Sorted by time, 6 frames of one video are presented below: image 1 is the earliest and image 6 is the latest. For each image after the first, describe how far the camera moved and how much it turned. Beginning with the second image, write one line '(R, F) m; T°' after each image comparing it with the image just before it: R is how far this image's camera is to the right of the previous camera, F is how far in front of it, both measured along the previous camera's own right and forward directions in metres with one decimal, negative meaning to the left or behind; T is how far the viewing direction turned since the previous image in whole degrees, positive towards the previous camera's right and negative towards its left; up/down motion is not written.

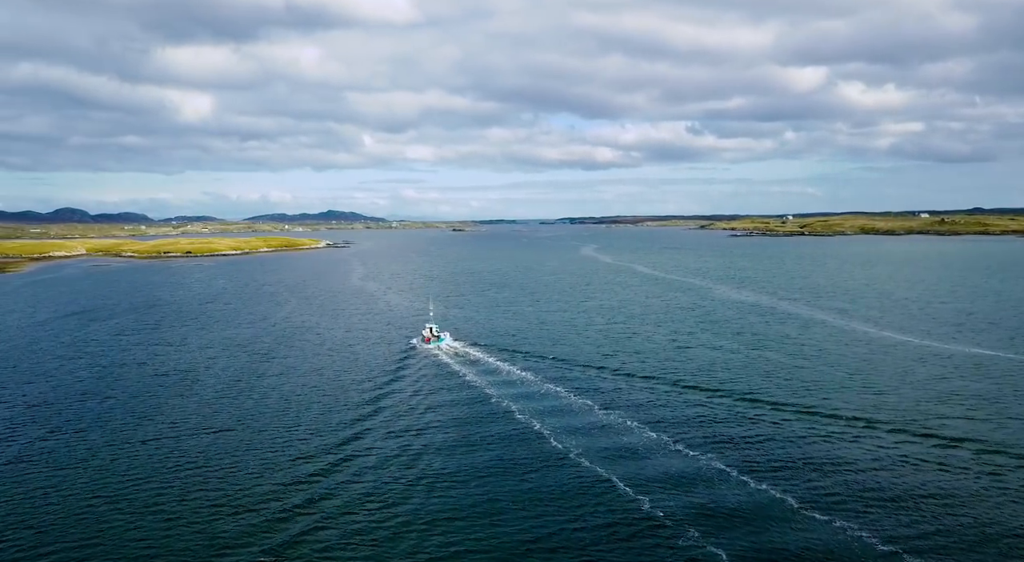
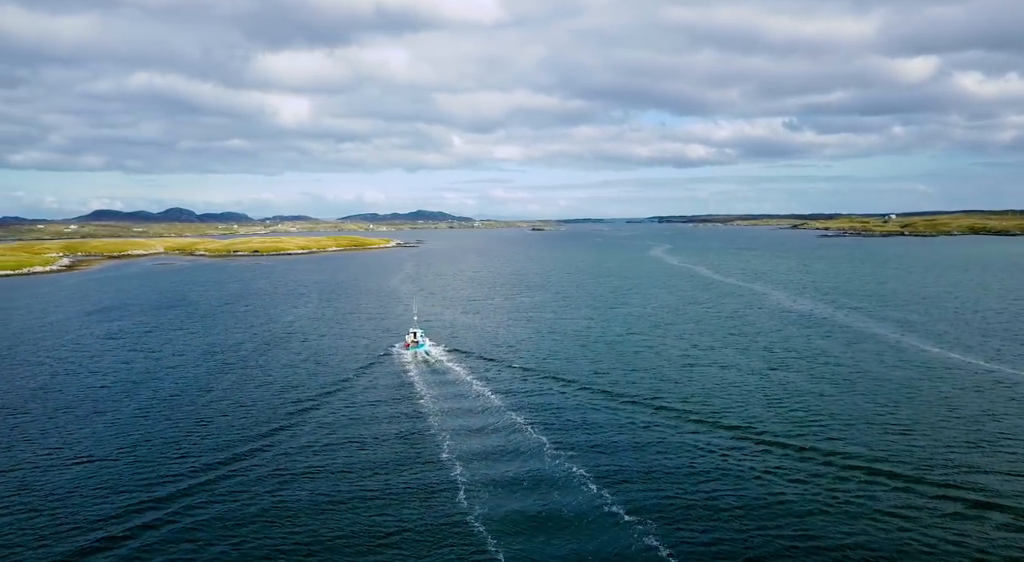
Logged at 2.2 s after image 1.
(+8.5, +6.5) m; -6°
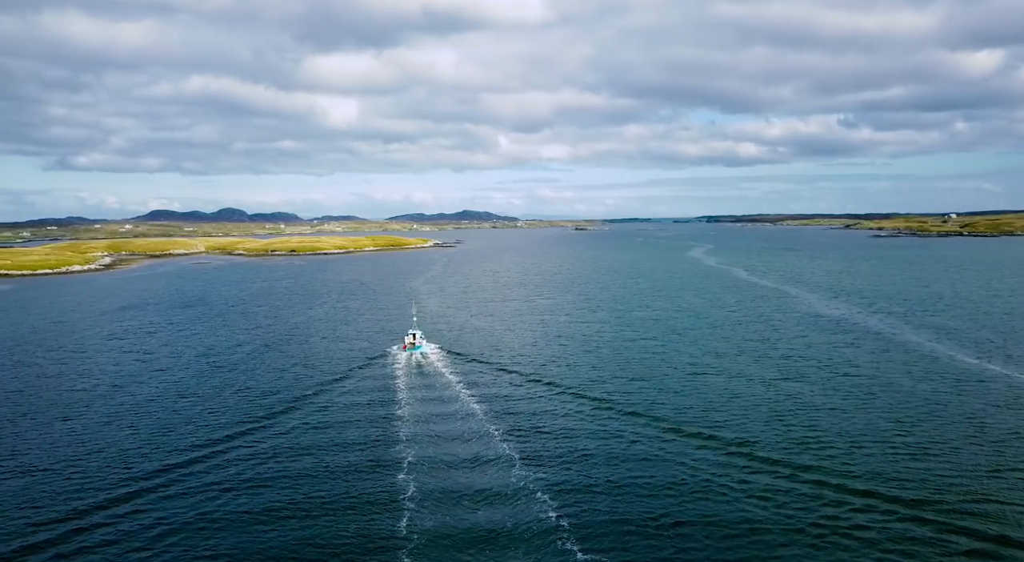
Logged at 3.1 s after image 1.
(+4.1, +2.7) m; -3°
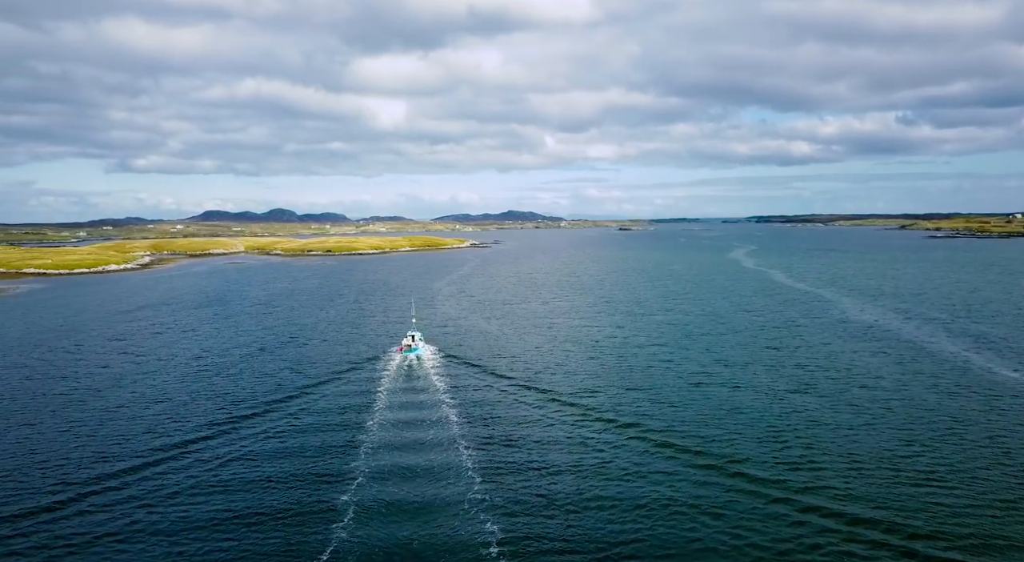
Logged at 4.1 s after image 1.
(+4.3, +2.5) m; -3°
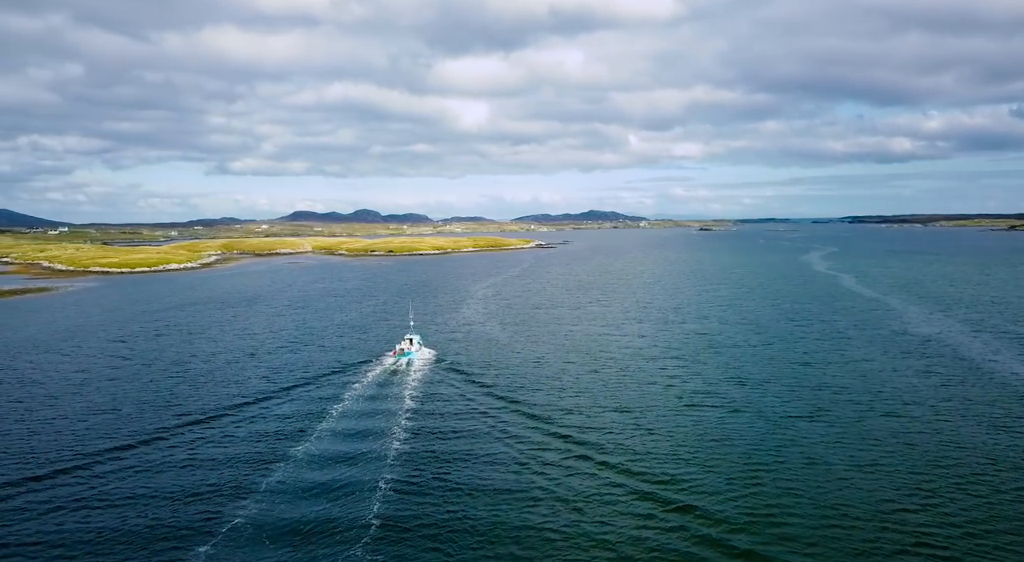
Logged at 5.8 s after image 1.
(+7.9, +4.5) m; -6°
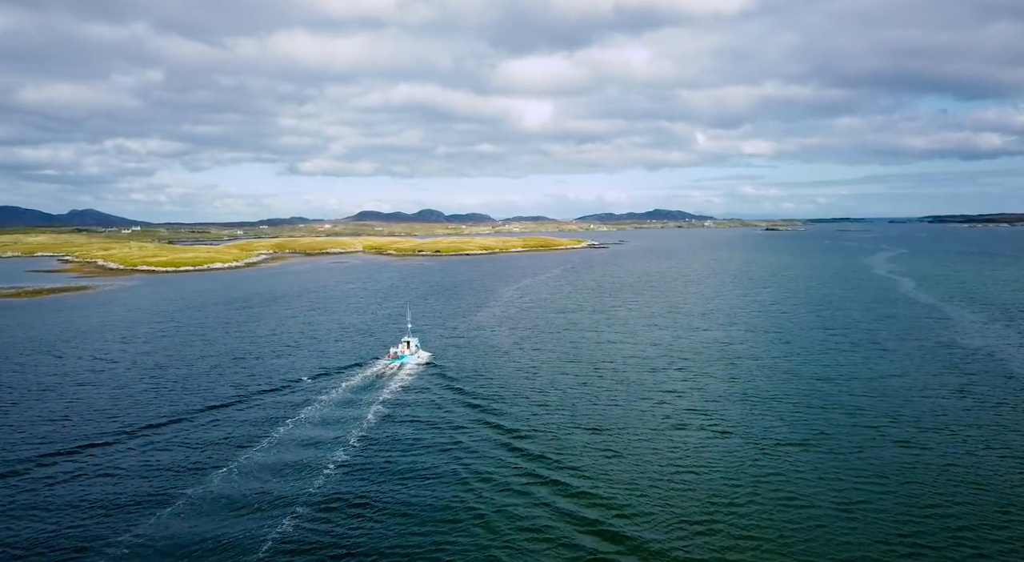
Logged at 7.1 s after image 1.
(+6.7, +3.5) m; -5°
